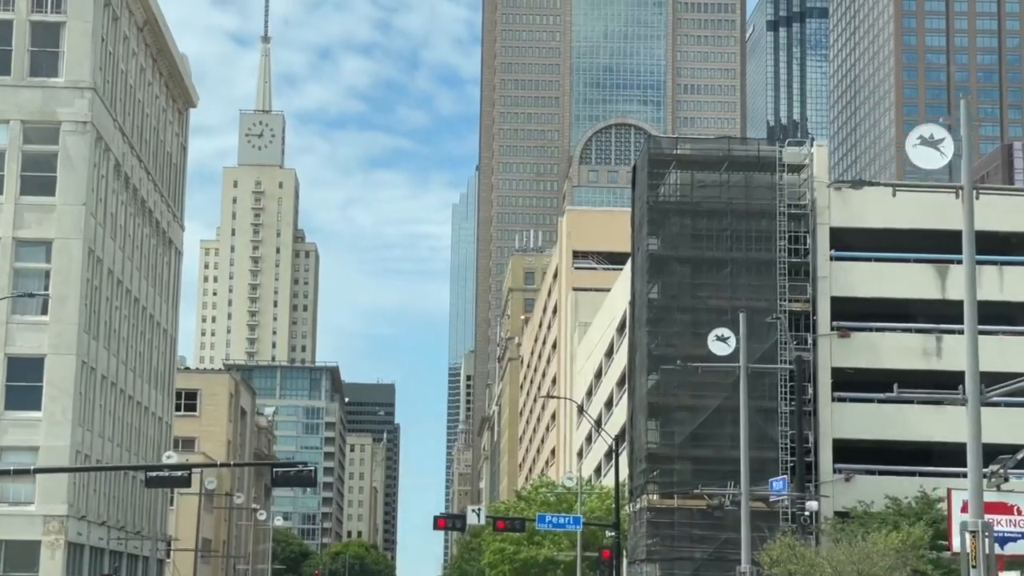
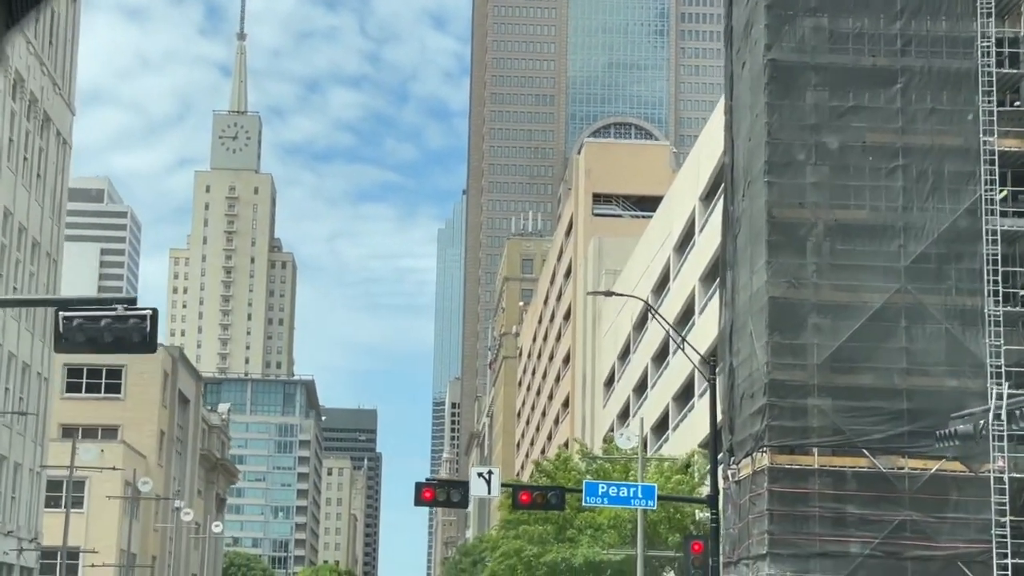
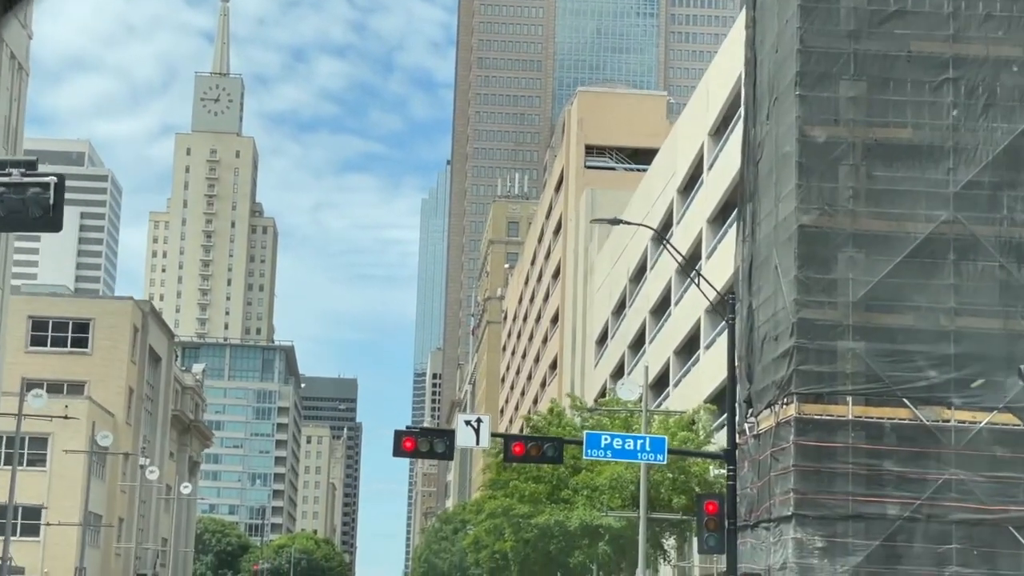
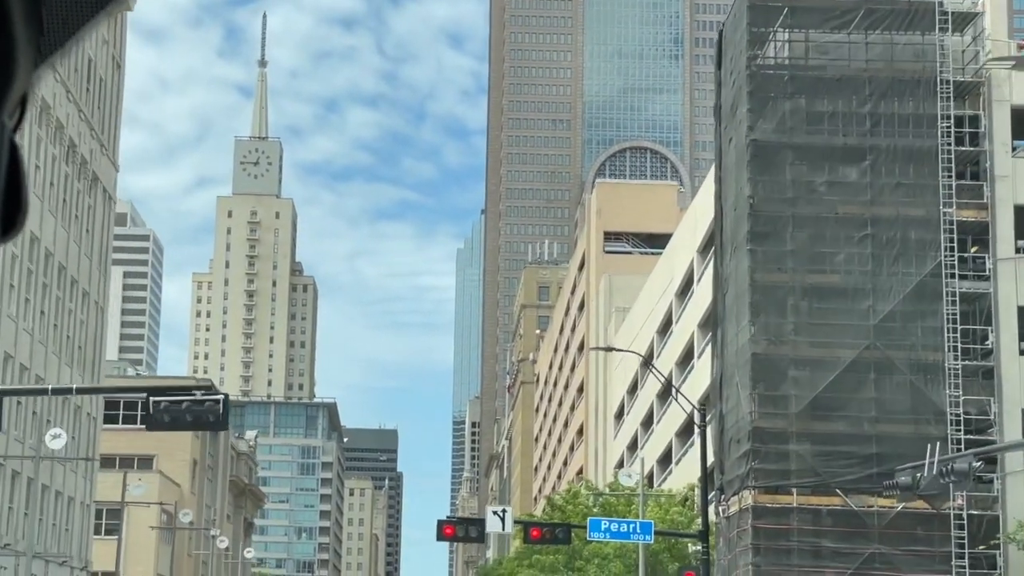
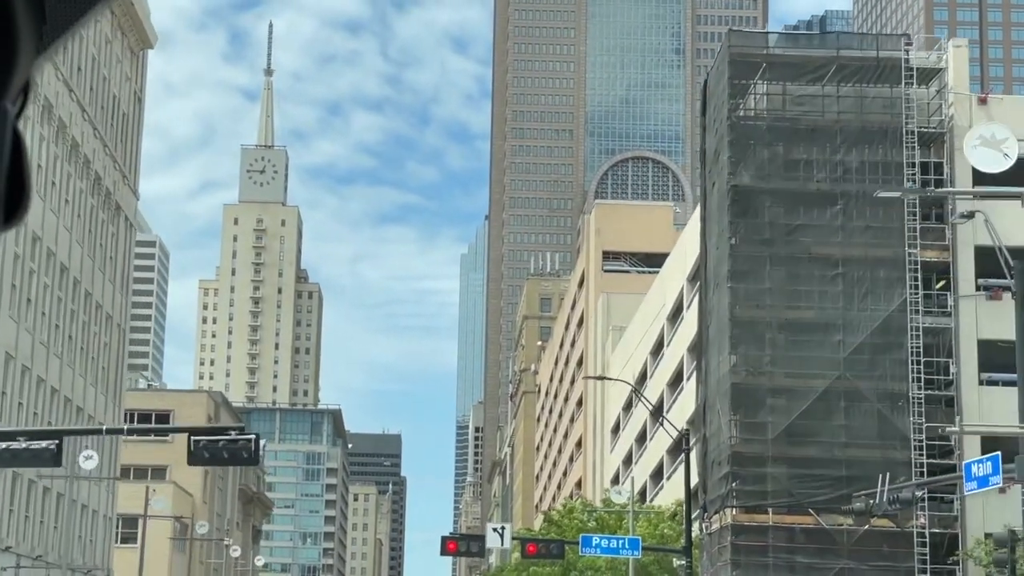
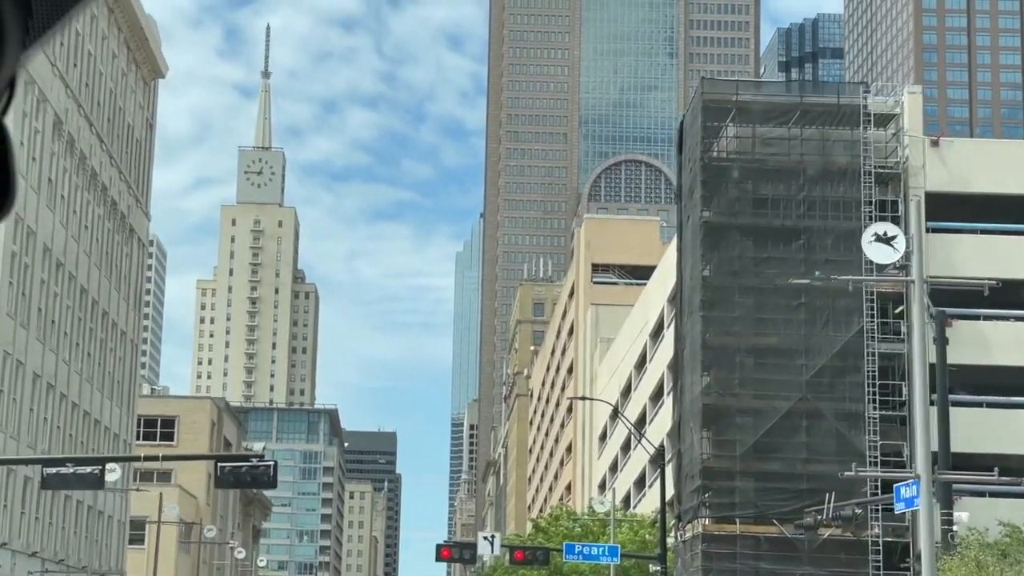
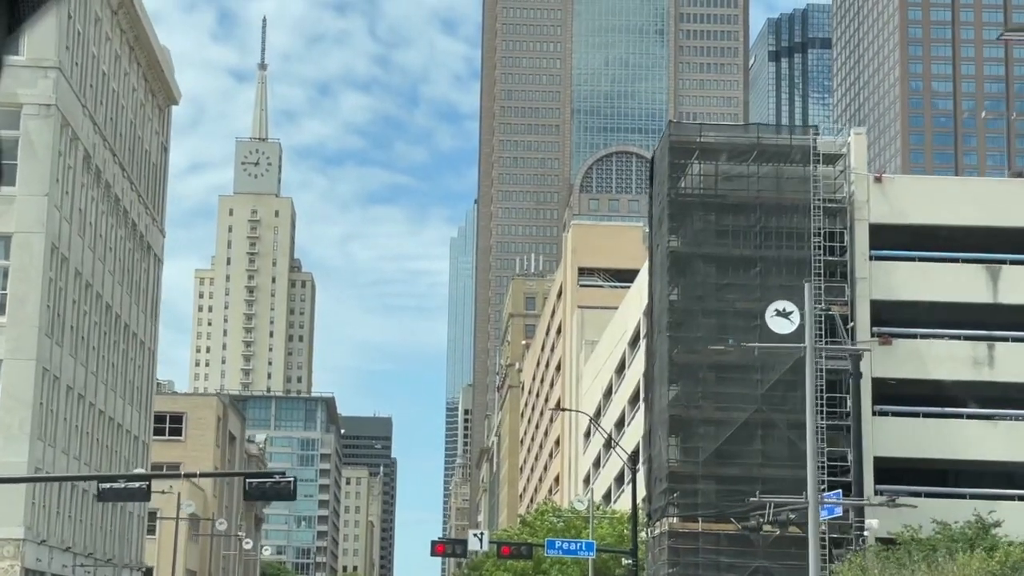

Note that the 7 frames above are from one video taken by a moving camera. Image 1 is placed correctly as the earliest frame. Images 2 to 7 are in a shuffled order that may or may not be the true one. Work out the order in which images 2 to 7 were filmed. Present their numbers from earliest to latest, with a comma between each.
7, 6, 5, 4, 2, 3
